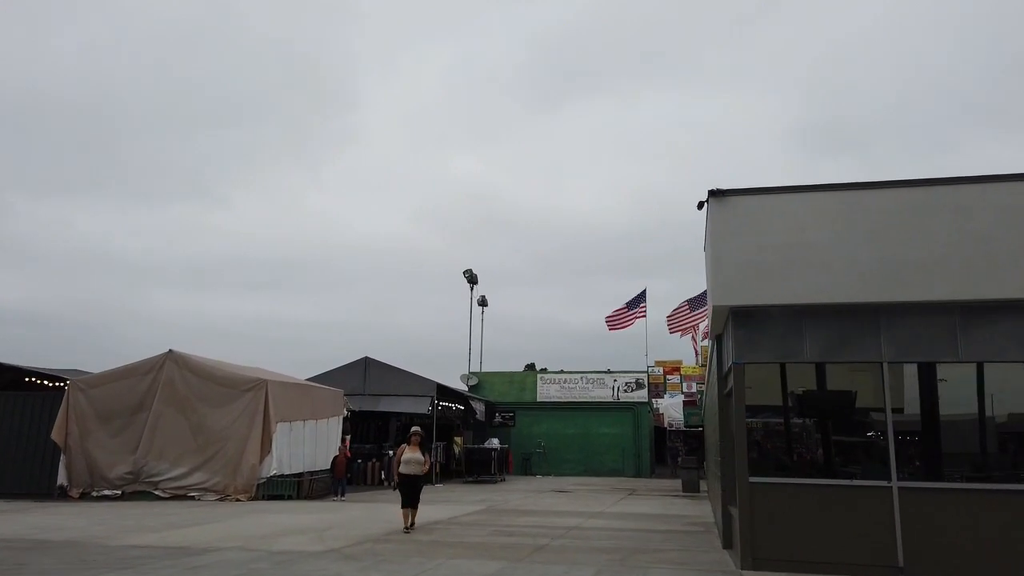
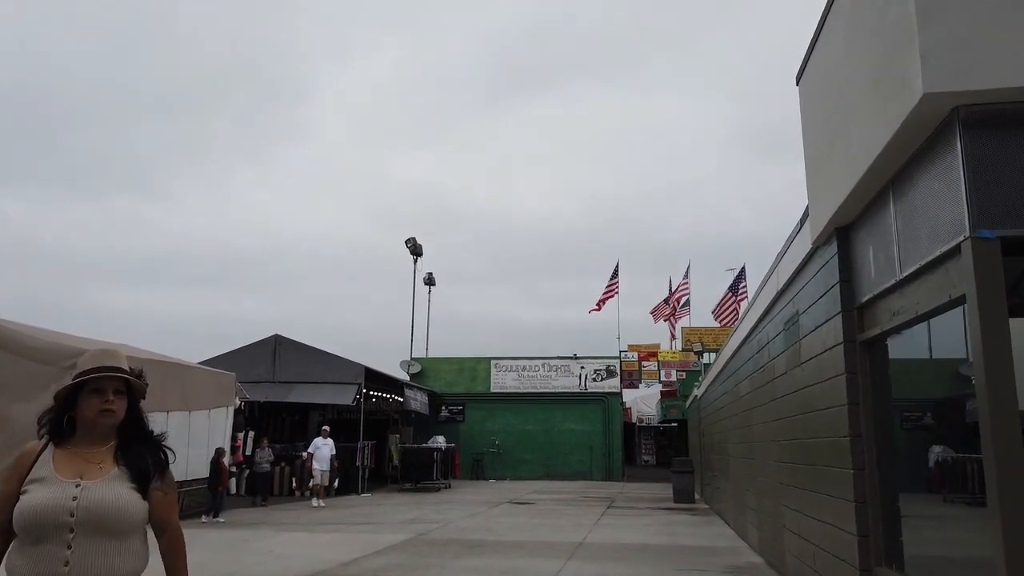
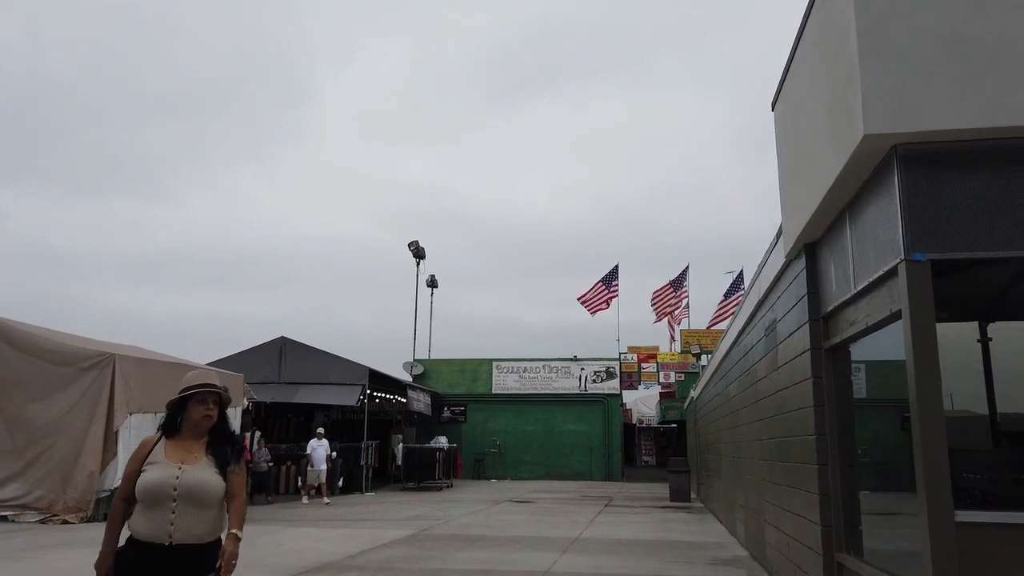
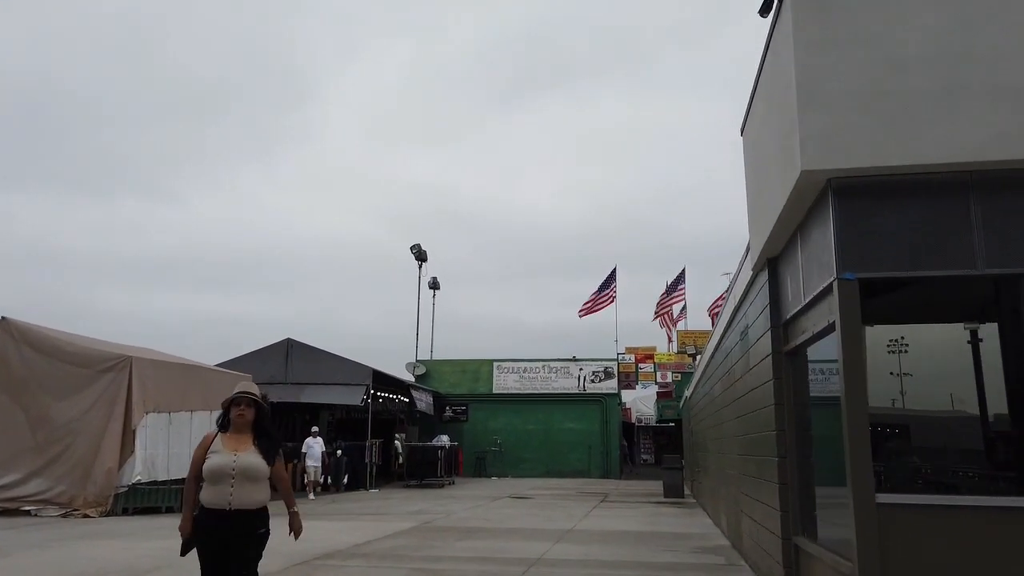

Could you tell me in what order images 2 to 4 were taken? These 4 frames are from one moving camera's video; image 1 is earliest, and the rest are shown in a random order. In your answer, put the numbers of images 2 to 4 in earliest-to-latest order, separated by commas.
4, 3, 2
